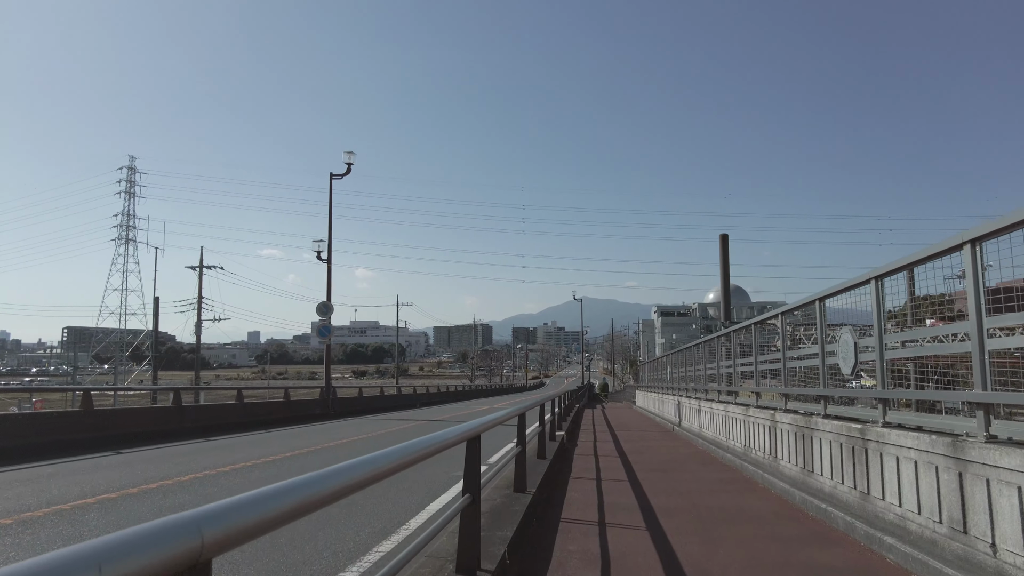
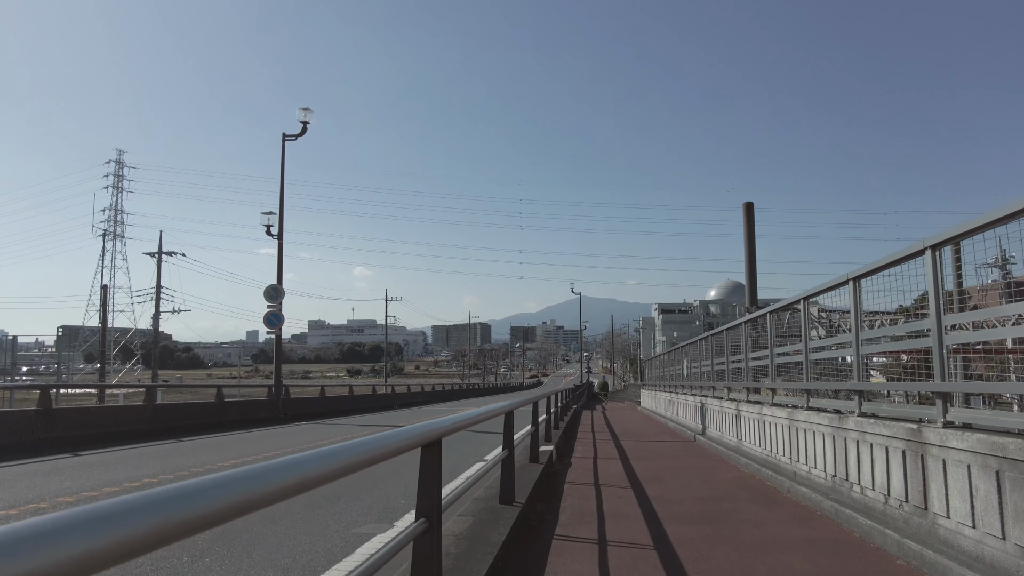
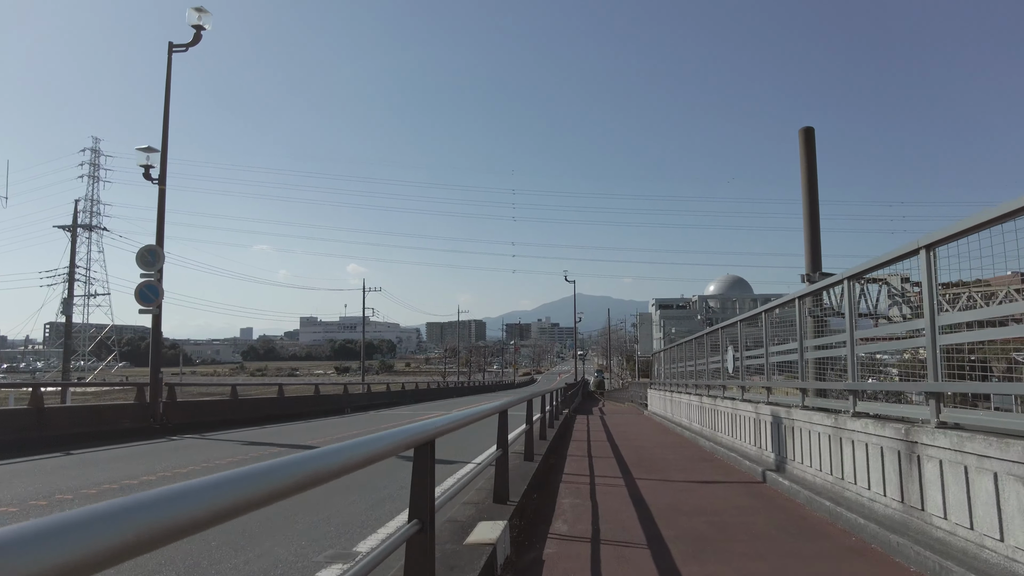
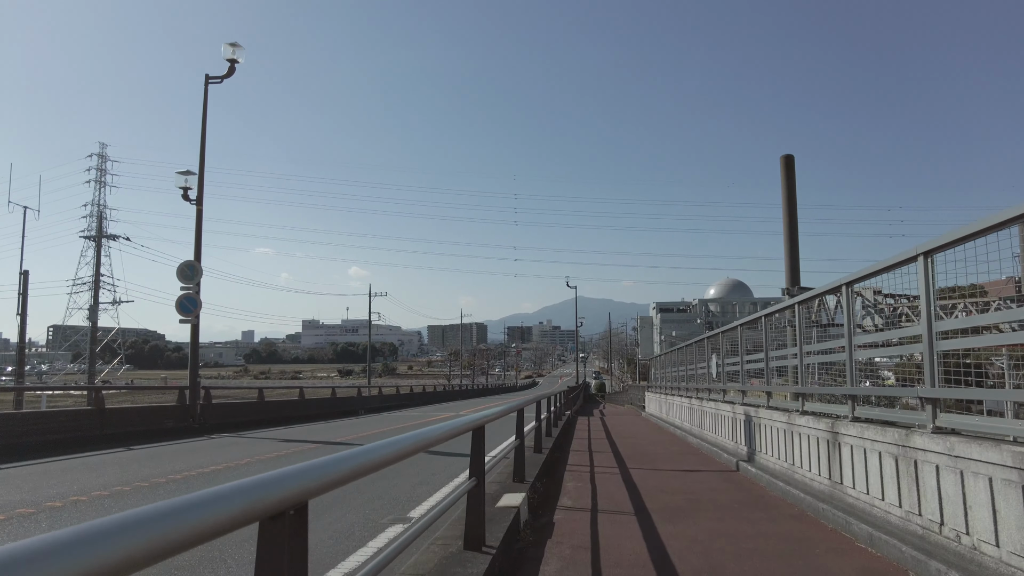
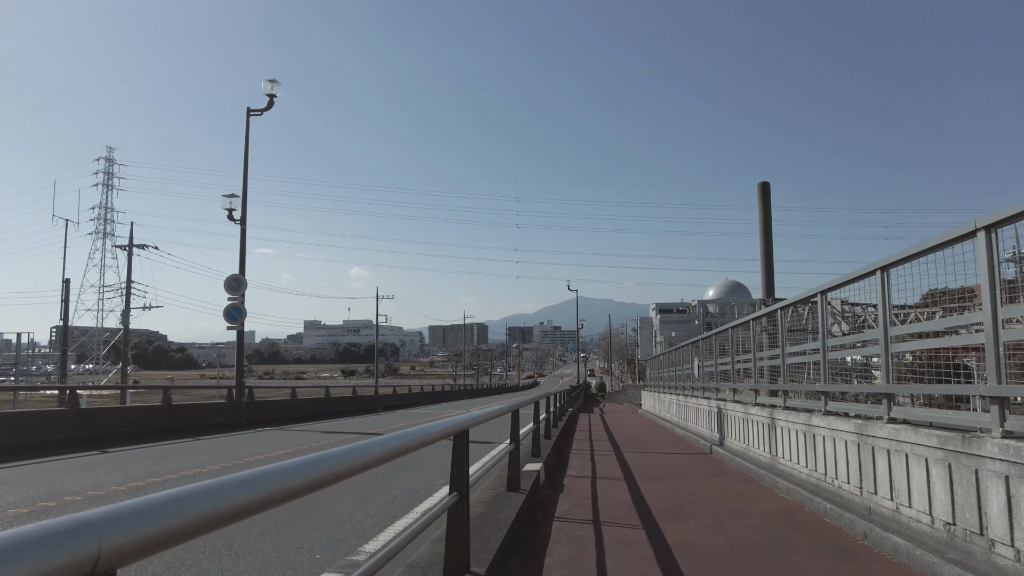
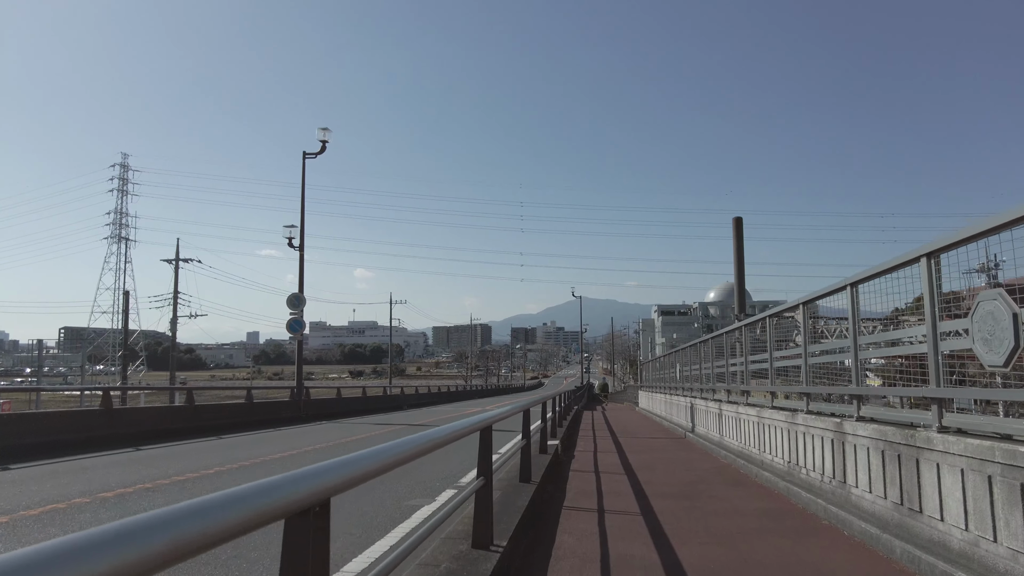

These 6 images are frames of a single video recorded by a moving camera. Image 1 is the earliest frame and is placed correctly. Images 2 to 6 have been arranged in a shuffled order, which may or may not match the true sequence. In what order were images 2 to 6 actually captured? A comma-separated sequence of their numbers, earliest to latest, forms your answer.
6, 2, 5, 4, 3
